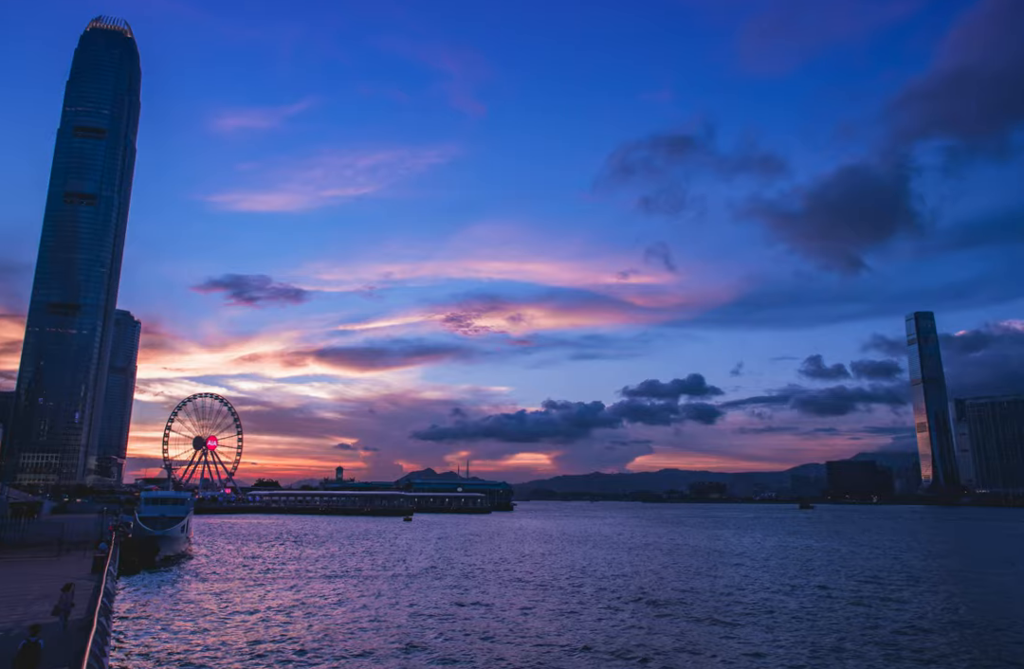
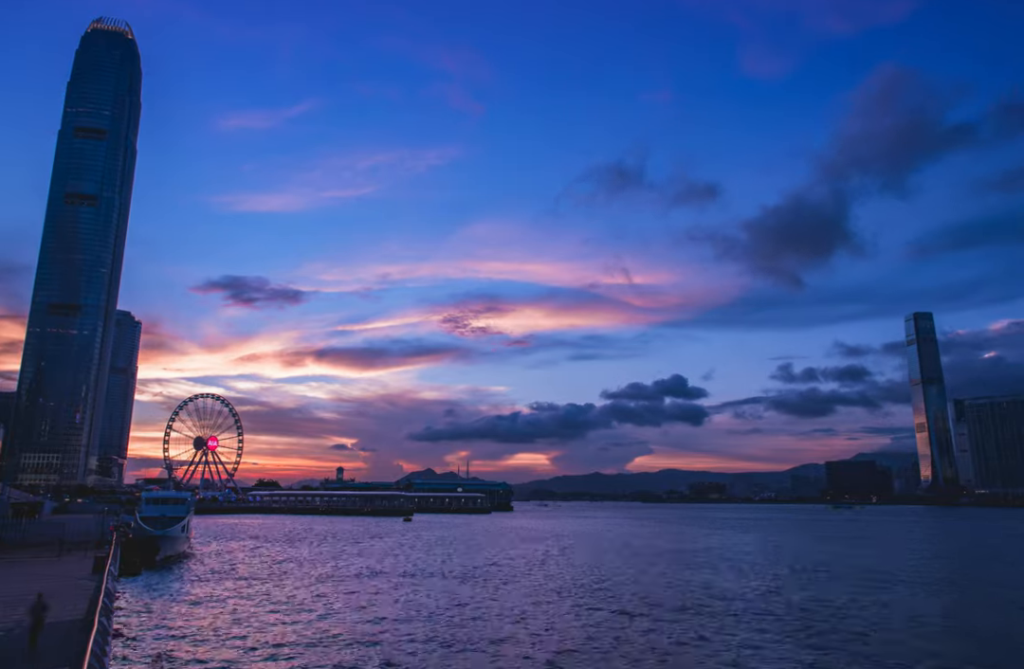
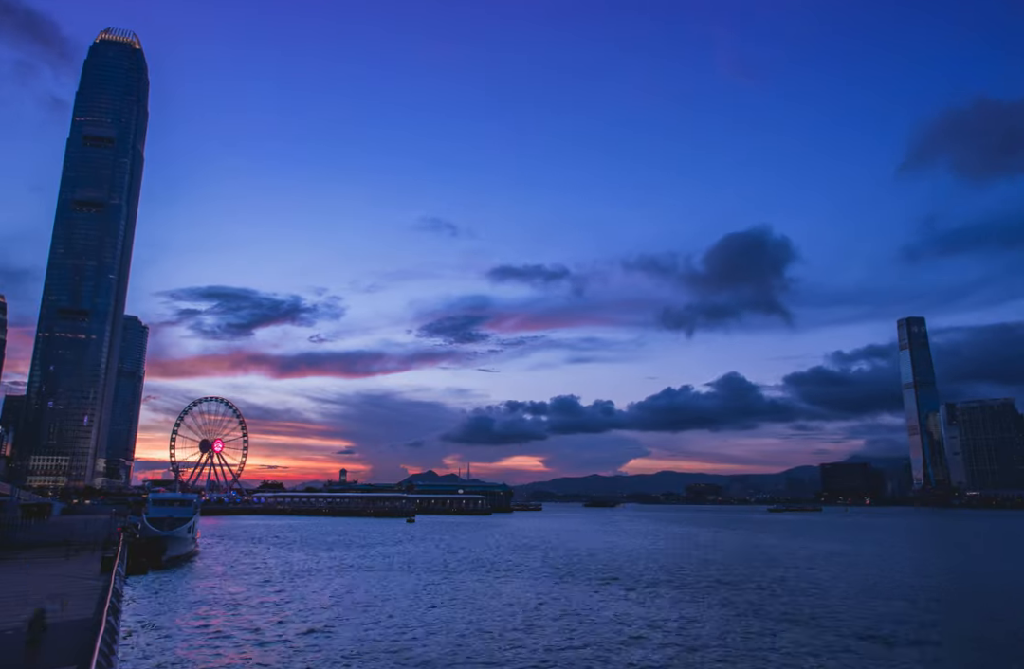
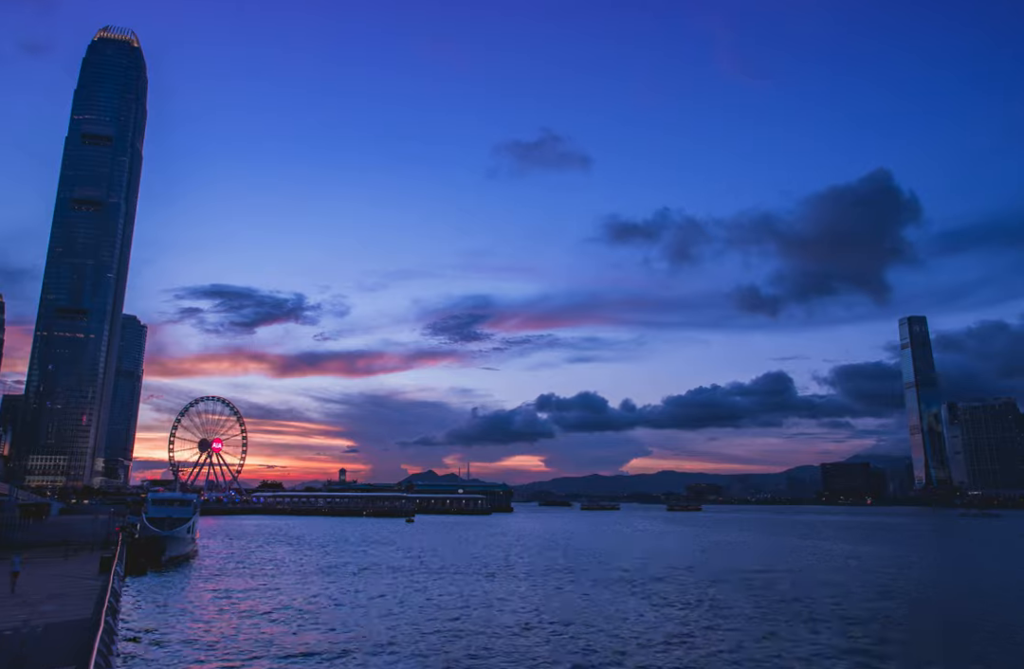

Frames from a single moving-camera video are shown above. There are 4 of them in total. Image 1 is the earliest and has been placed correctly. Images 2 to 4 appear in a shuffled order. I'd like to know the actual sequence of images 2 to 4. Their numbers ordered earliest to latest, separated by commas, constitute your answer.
2, 4, 3
